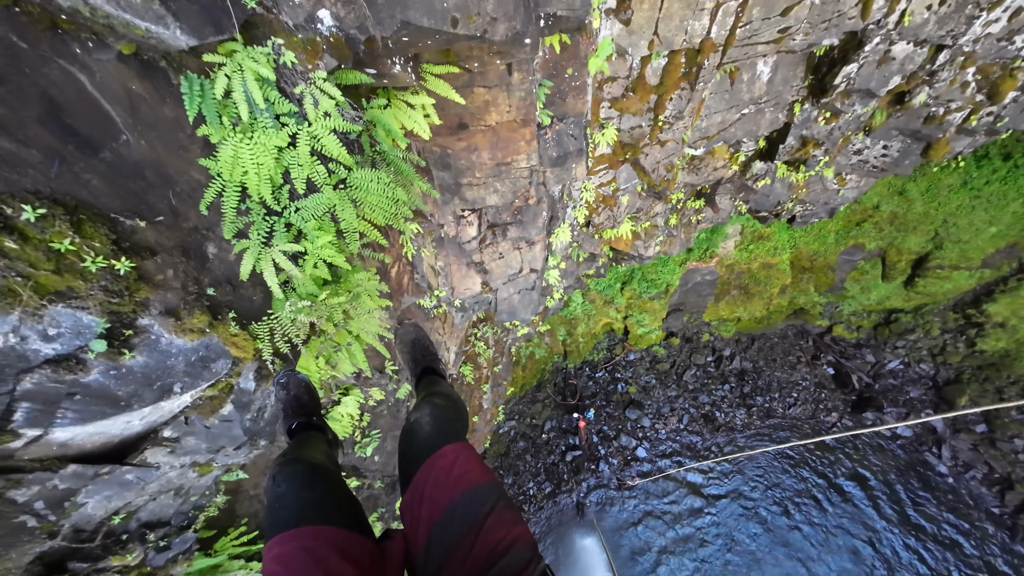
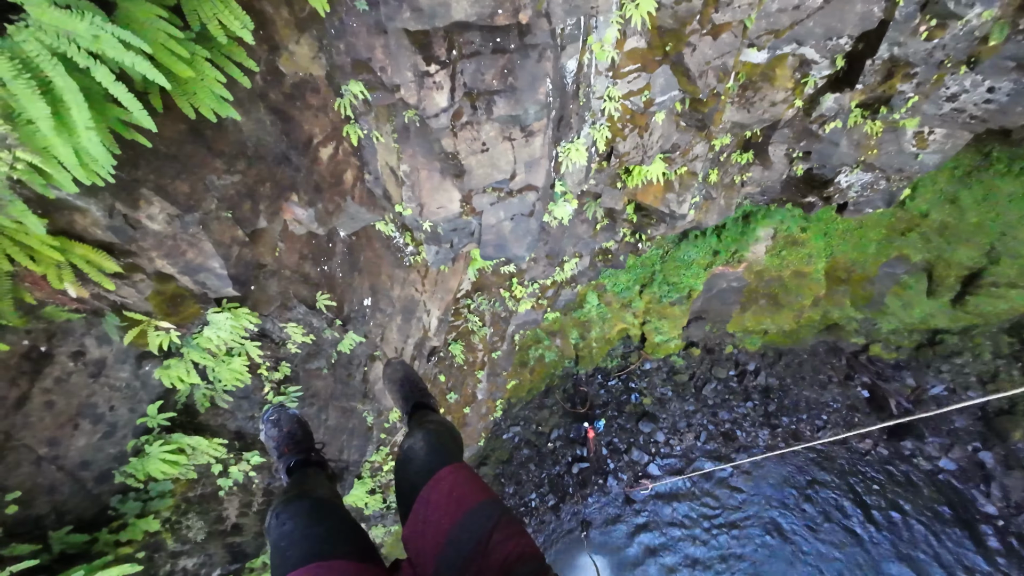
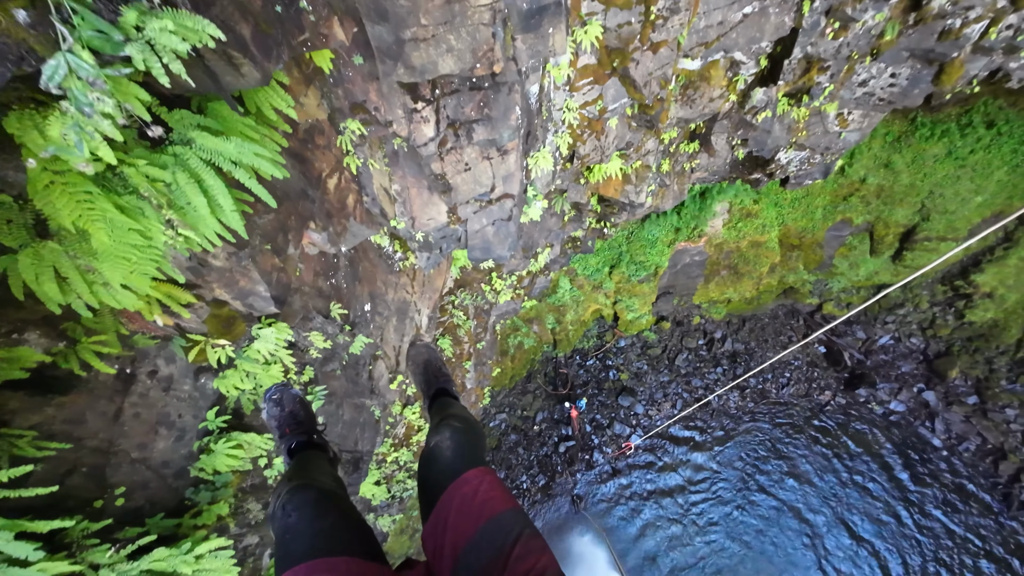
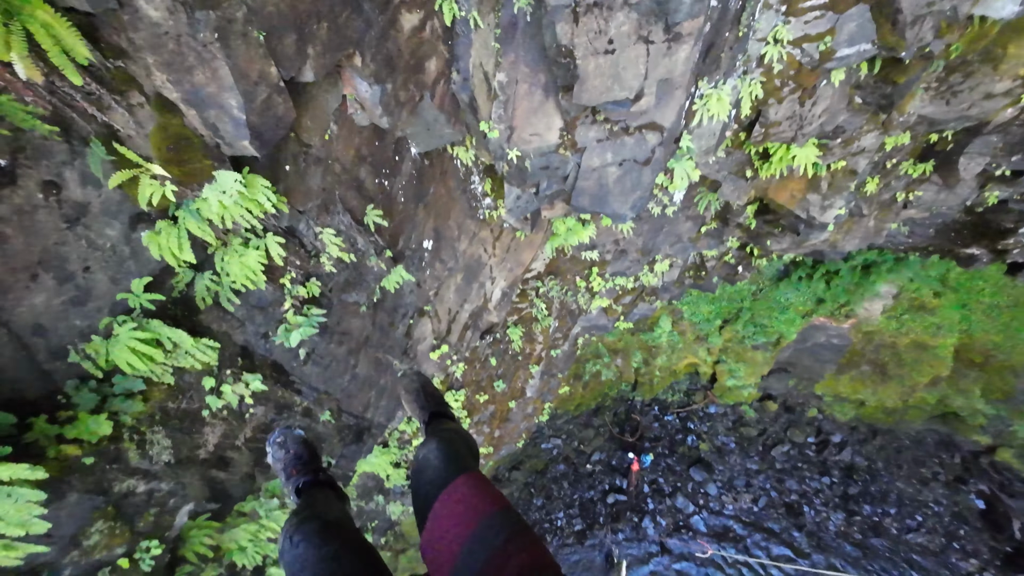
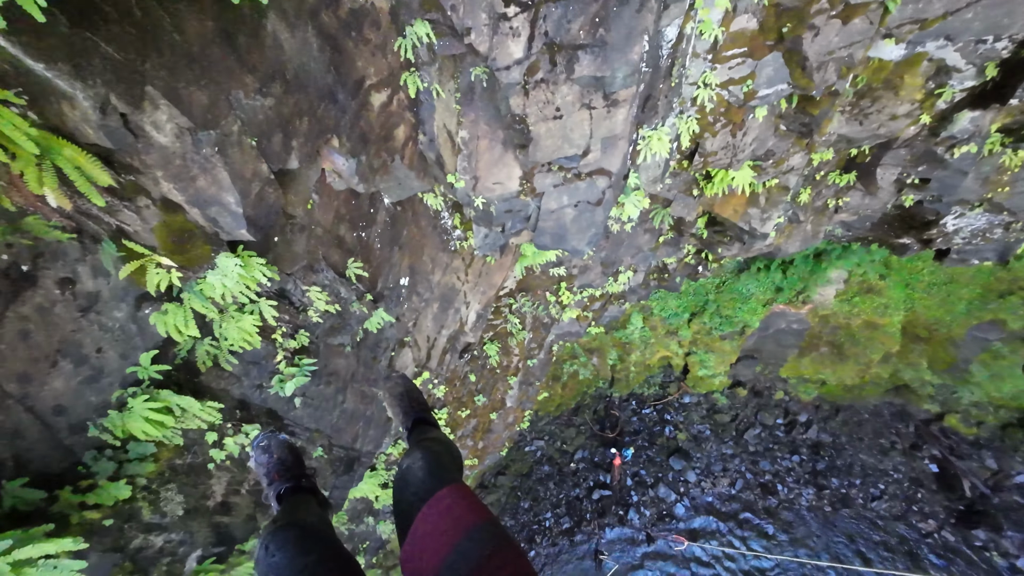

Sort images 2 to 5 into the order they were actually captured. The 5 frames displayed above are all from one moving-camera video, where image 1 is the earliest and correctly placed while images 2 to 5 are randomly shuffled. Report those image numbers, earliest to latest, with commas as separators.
3, 2, 5, 4
